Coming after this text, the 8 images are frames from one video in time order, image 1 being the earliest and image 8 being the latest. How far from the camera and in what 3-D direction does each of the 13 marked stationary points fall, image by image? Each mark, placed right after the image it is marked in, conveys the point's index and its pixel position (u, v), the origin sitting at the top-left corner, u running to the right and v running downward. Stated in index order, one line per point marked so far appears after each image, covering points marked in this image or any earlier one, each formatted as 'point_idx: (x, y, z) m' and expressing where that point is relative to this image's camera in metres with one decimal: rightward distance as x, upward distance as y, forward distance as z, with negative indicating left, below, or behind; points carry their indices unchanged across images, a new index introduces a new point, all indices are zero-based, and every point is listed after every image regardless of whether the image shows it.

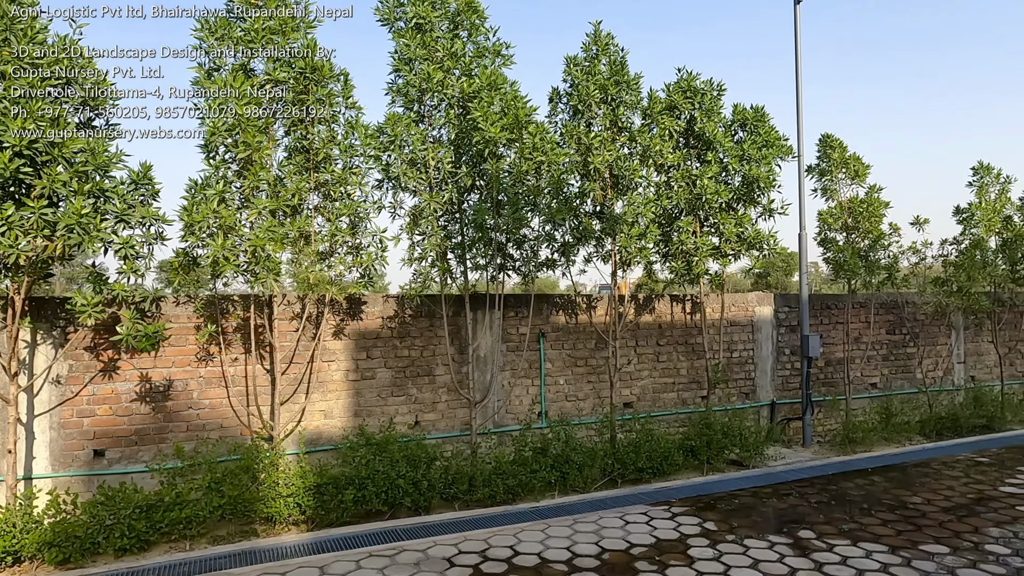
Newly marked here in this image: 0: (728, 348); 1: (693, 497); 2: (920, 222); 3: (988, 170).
0: (+2.5, -0.7, +7.6) m
1: (+1.5, -1.8, +5.6) m
2: (+5.0, +0.8, +8.3) m
3: (+6.3, +1.6, +8.8) m
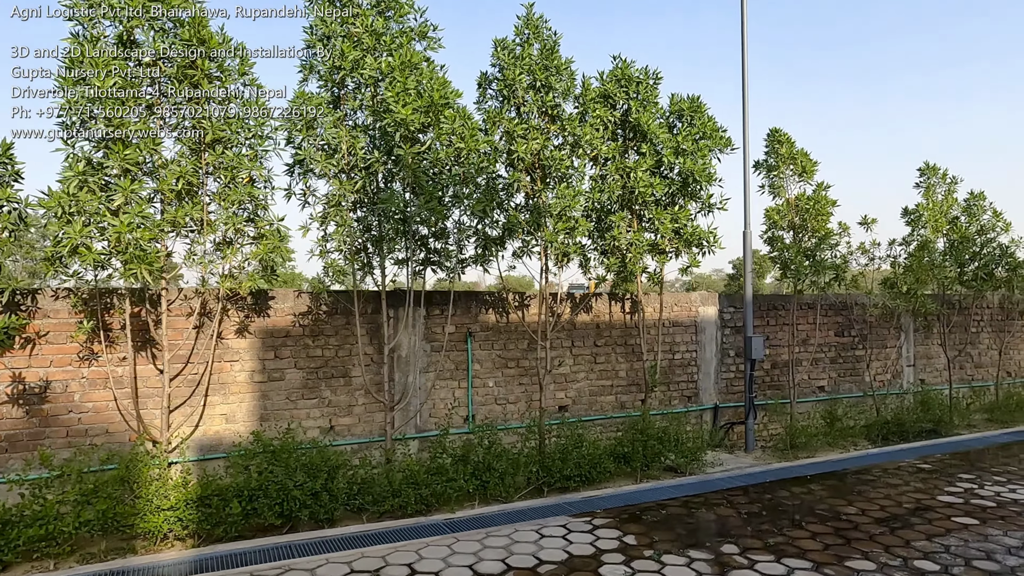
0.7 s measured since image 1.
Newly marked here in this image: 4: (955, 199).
0: (+1.7, -0.7, +7.3) m
1: (+0.9, -1.7, +5.3) m
2: (+4.3, +0.8, +8.1) m
3: (+5.5, +1.5, +8.7) m
4: (+5.7, +1.2, +8.6) m
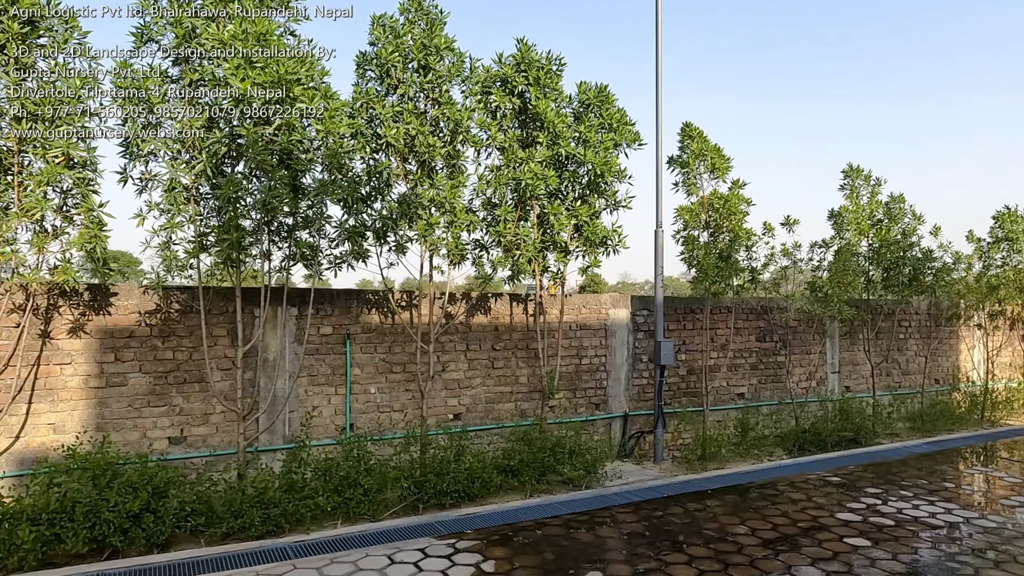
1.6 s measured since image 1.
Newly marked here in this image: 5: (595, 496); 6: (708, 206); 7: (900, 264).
0: (+0.7, -0.7, +6.9) m
1: (-0.1, -1.7, +4.8) m
2: (+3.2, +0.8, +7.8) m
3: (+4.4, +1.5, +8.4) m
4: (+4.6, +1.1, +8.4) m
5: (+0.7, -1.8, +5.7) m
6: (+2.1, +0.9, +7.1) m
7: (+4.9, +0.3, +8.3) m
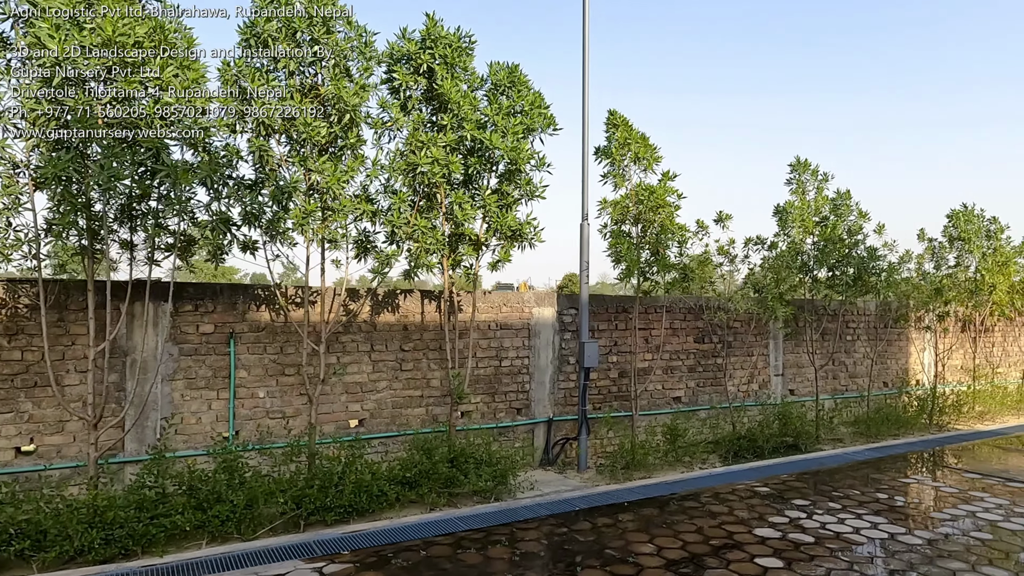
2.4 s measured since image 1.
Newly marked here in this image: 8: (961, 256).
0: (-0.2, -0.7, +6.5) m
1: (-0.9, -1.7, +4.4) m
2: (+2.3, +0.8, +7.4) m
3: (+3.6, +1.5, +8.1) m
4: (+3.8, +1.1, +8.0) m
5: (-0.1, -1.8, +5.3) m
6: (+1.3, +0.9, +6.7) m
7: (+4.0, +0.3, +8.0) m
8: (+6.5, +0.5, +9.6) m
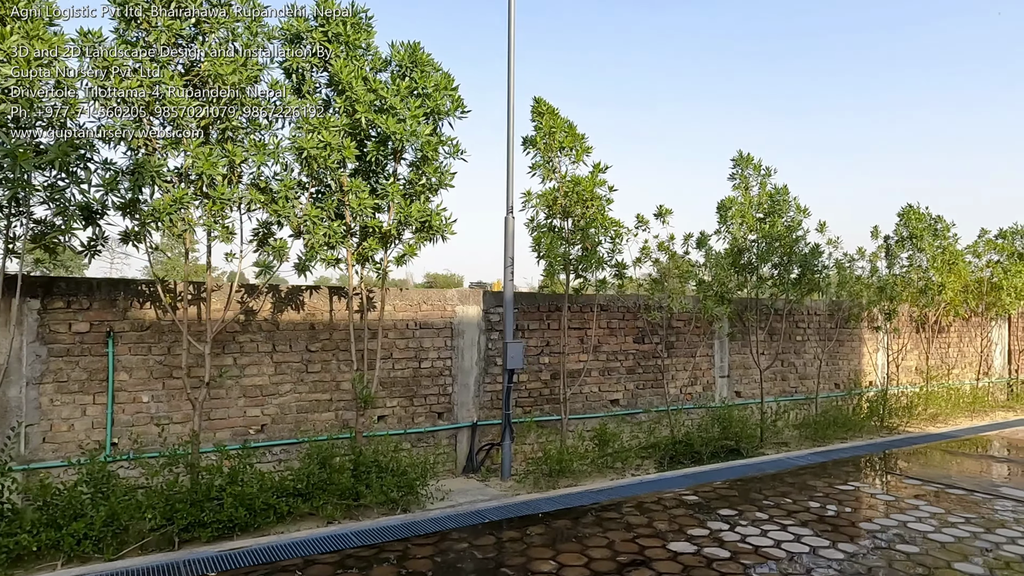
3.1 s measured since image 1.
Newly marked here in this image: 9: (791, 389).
0: (-0.9, -0.6, +6.1) m
1: (-1.6, -1.7, +4.0) m
2: (+1.6, +0.8, +7.1) m
3: (+2.8, +1.5, +7.8) m
4: (+3.0, +1.1, +7.8) m
5: (-0.8, -1.7, +4.9) m
6: (+0.5, +0.9, +6.3) m
7: (+3.2, +0.3, +7.8) m
8: (+5.6, +0.5, +9.3) m
9: (+3.7, -1.3, +8.8) m
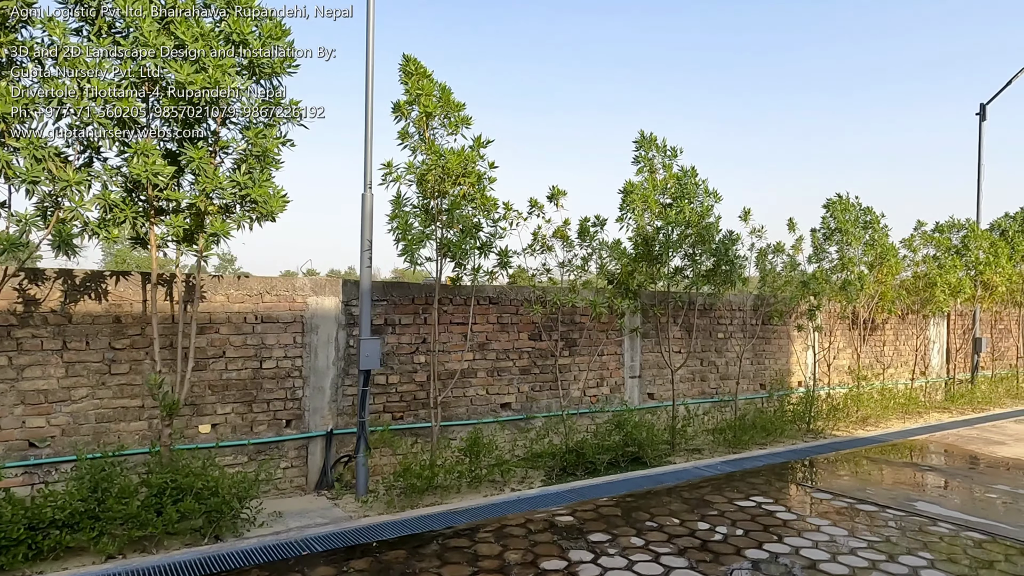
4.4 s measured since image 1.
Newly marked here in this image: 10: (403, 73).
0: (-2.0, -0.5, +5.2) m
1: (-2.7, -1.6, +3.1) m
2: (+0.4, +0.9, +6.3) m
3: (+1.6, +1.6, +7.1) m
4: (+1.8, +1.2, +7.1) m
5: (-1.9, -1.7, +4.1) m
6: (-0.6, +1.0, +5.5) m
7: (+2.0, +0.4, +7.1) m
8: (+4.4, +0.5, +8.8) m
9: (+2.4, -1.3, +8.1) m
10: (-0.9, +1.8, +5.4) m
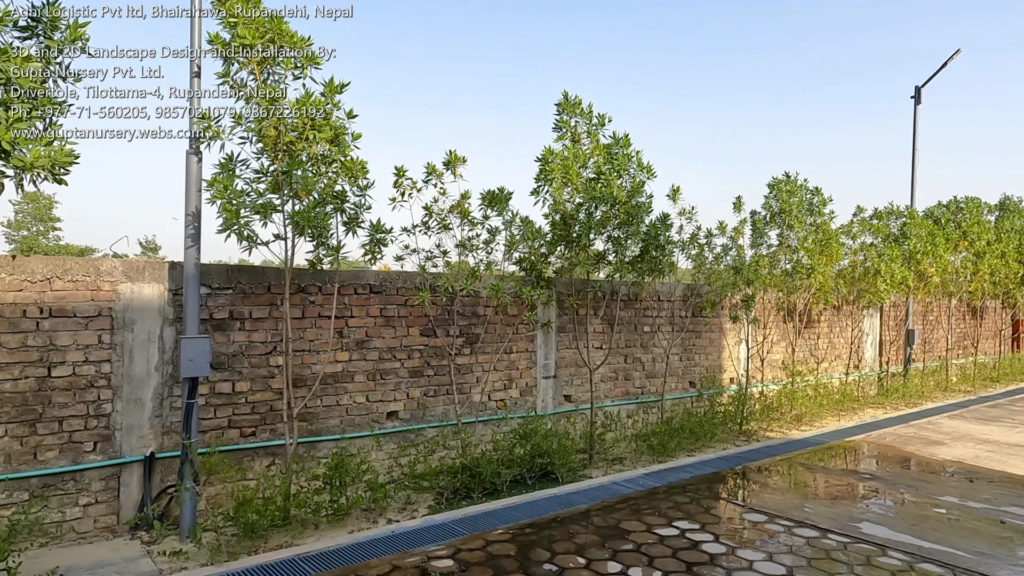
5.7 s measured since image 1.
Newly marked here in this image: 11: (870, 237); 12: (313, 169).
0: (-2.9, -0.4, +4.0) m
1: (-3.3, -1.5, +1.8) m
2: (-0.5, +1.0, +5.3) m
3: (+0.6, +1.7, +6.2) m
4: (+0.8, +1.3, +6.1) m
5: (-2.6, -1.6, +2.9) m
6: (-1.4, +1.1, +4.4) m
7: (+1.1, +0.5, +6.2) m
8: (+3.2, +0.7, +8.0) m
9: (+1.3, -1.1, +7.3) m
10: (-1.7, +1.9, +4.3) m
11: (+5.3, +0.8, +9.8) m
12: (-1.2, +0.8, +4.5) m
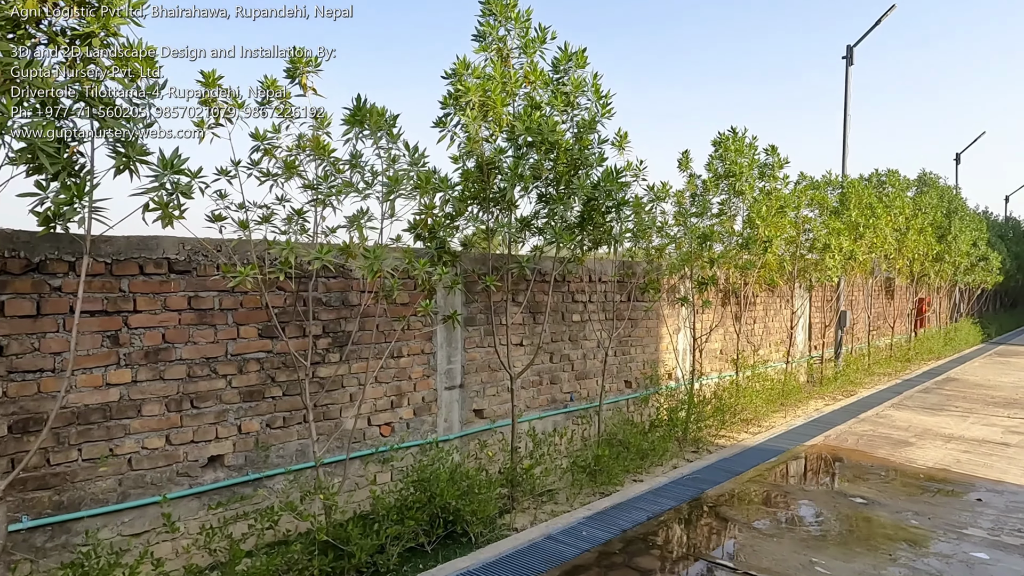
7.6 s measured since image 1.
0: (-3.2, -0.4, +1.7) m
1: (-3.3, -1.5, -0.4) m
2: (-1.1, +1.1, +3.4) m
3: (-0.1, +1.9, +4.4) m
4: (+0.1, +1.5, +4.4) m
5: (-2.8, -1.5, +0.7) m
6: (-1.9, +1.2, +2.3) m
7: (+0.3, +0.7, +4.5) m
8: (+2.2, +0.9, +6.7) m
9: (+0.4, -0.9, +5.7) m
10: (-2.2, +1.9, +2.1) m
11: (+3.9, +1.1, +8.7) m
12: (-1.7, +0.9, +2.5) m
